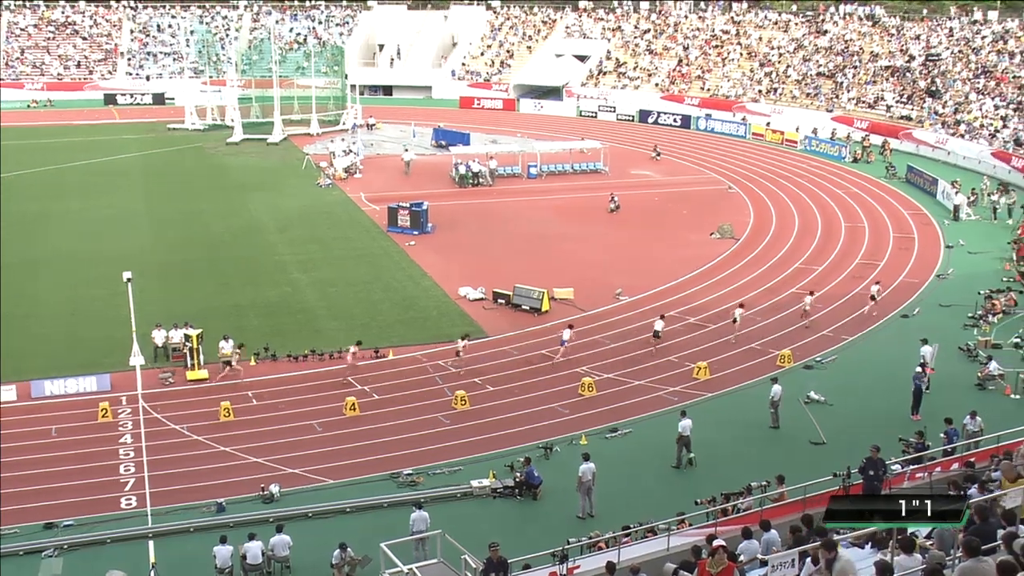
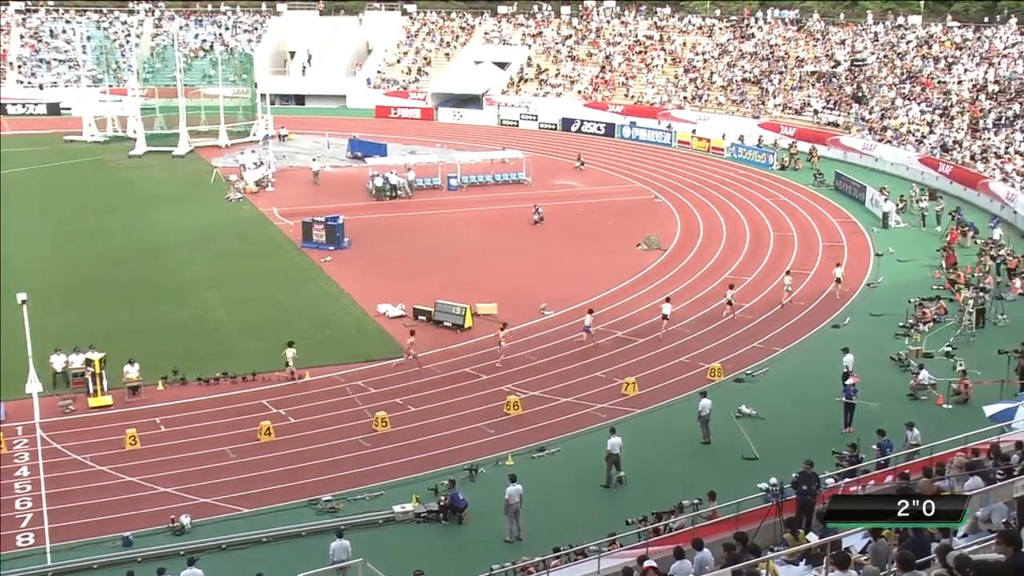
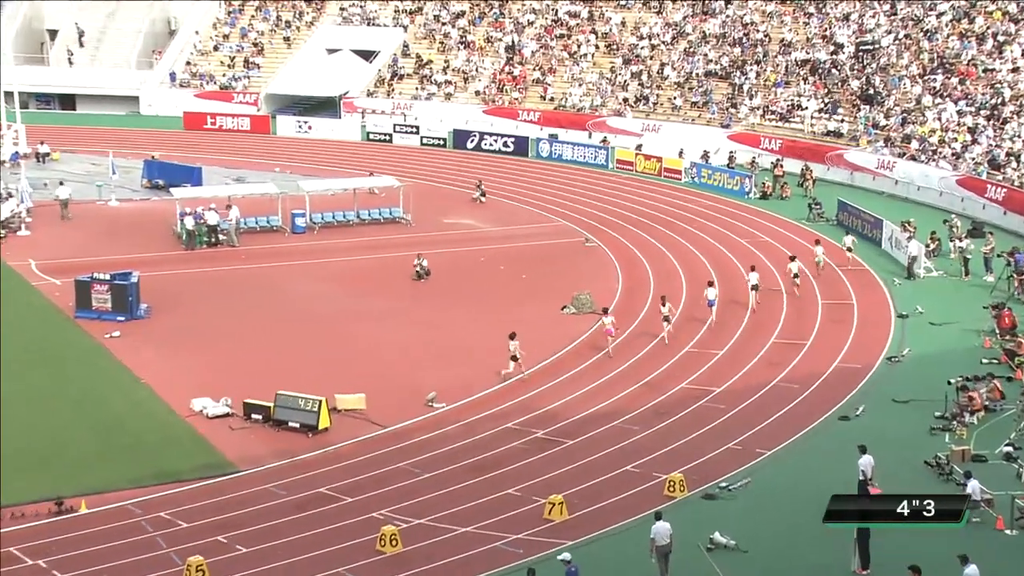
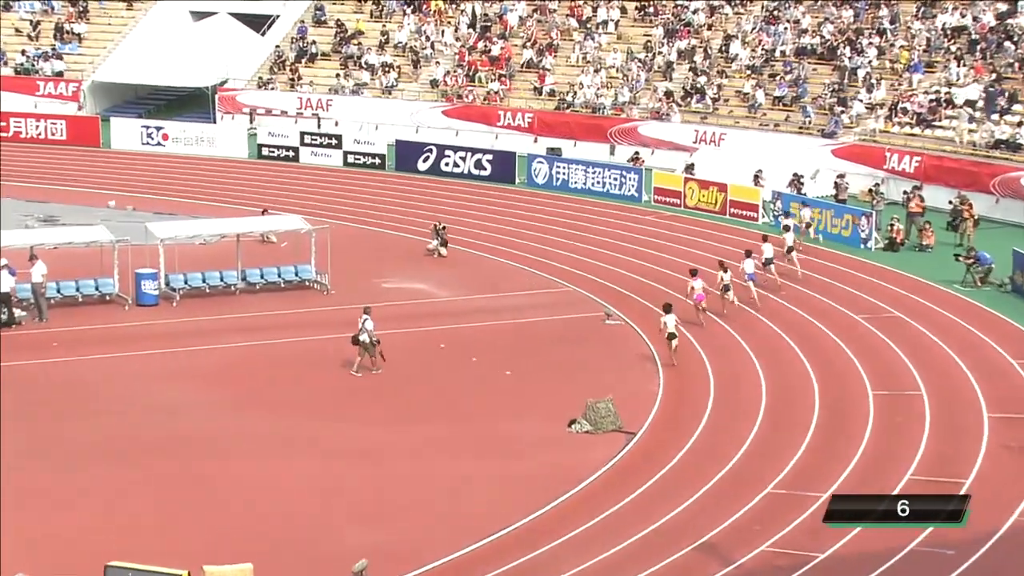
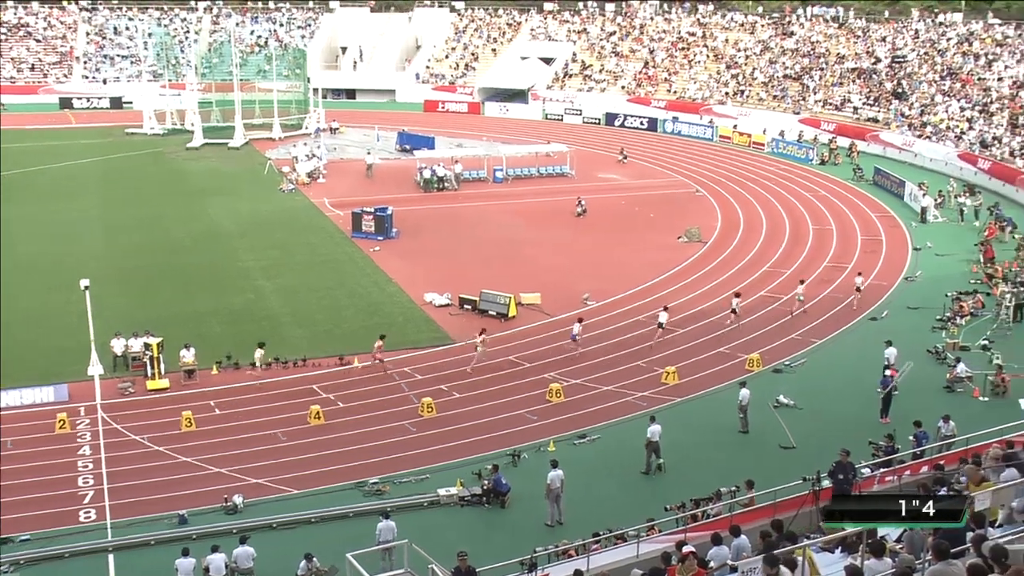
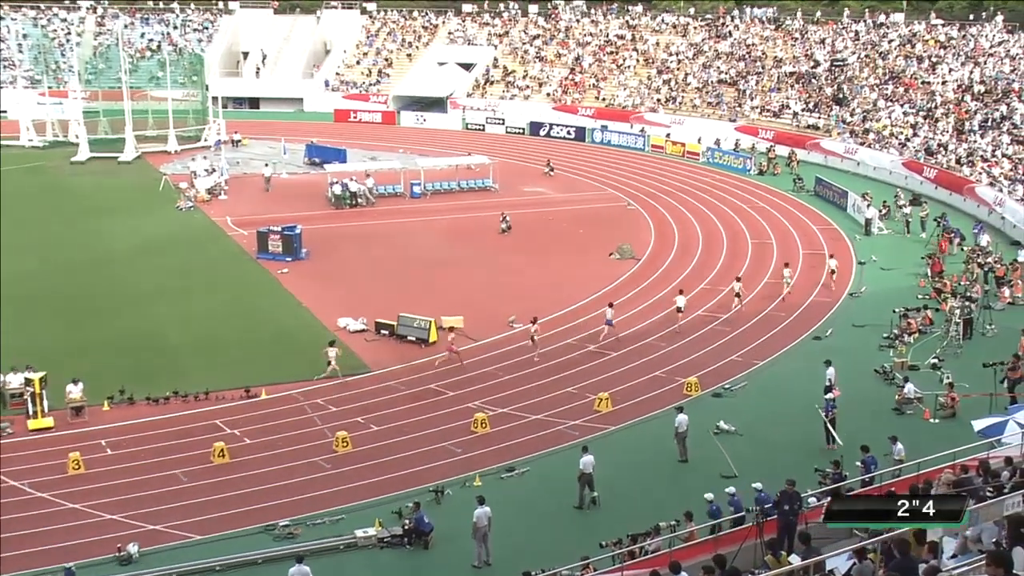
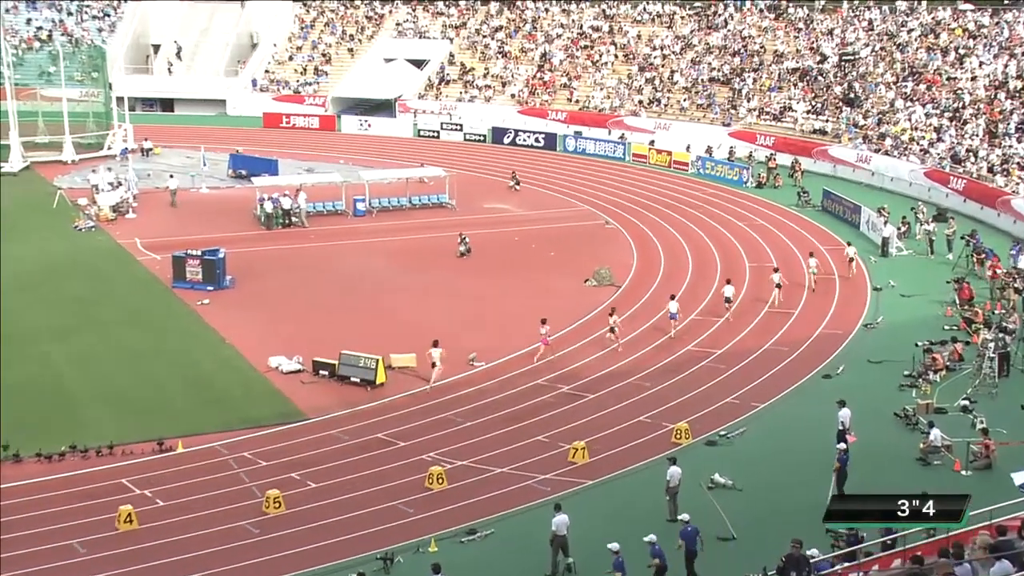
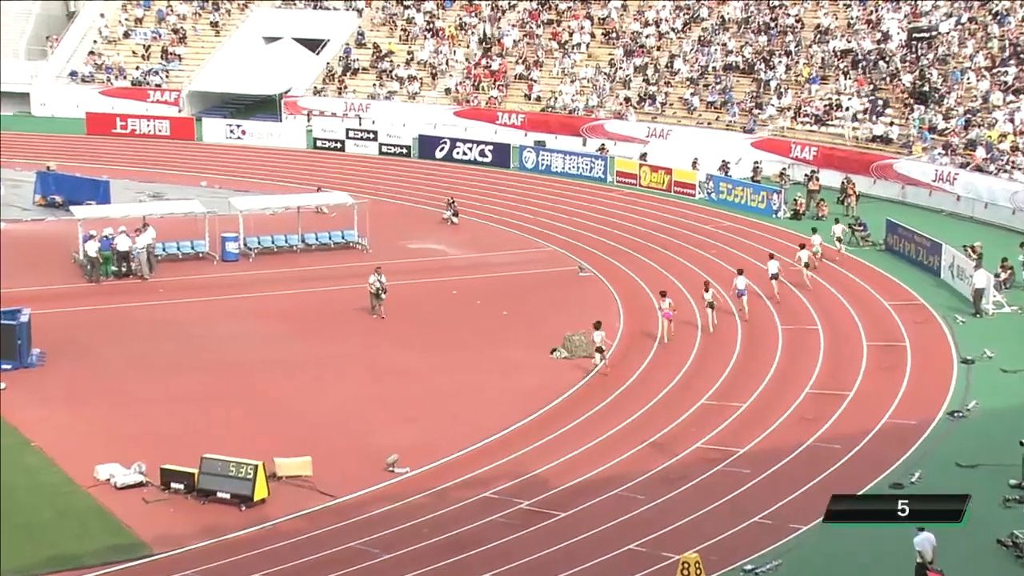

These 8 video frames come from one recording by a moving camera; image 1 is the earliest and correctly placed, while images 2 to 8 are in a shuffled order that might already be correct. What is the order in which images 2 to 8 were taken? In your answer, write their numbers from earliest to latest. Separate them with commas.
5, 2, 6, 7, 3, 8, 4
